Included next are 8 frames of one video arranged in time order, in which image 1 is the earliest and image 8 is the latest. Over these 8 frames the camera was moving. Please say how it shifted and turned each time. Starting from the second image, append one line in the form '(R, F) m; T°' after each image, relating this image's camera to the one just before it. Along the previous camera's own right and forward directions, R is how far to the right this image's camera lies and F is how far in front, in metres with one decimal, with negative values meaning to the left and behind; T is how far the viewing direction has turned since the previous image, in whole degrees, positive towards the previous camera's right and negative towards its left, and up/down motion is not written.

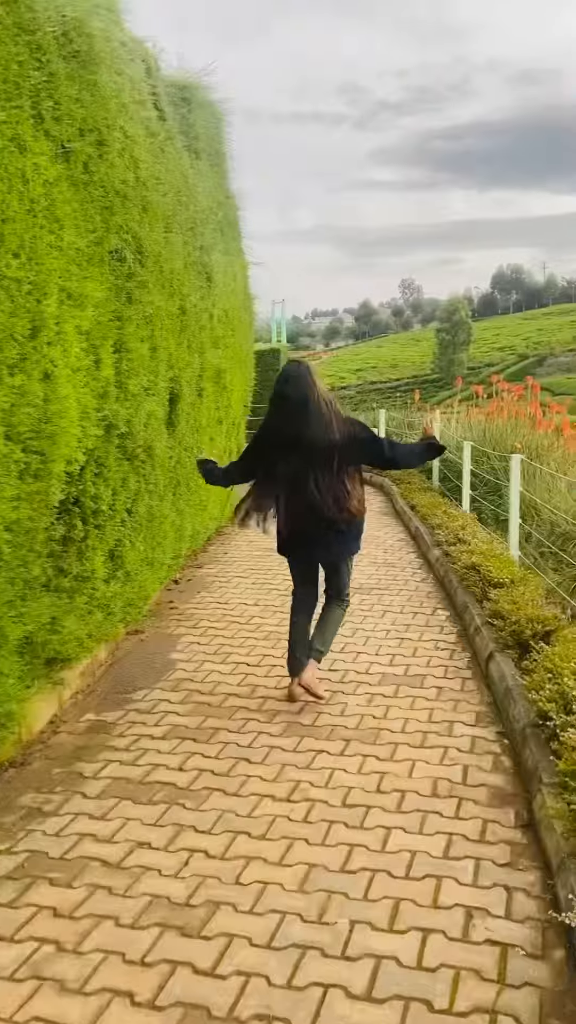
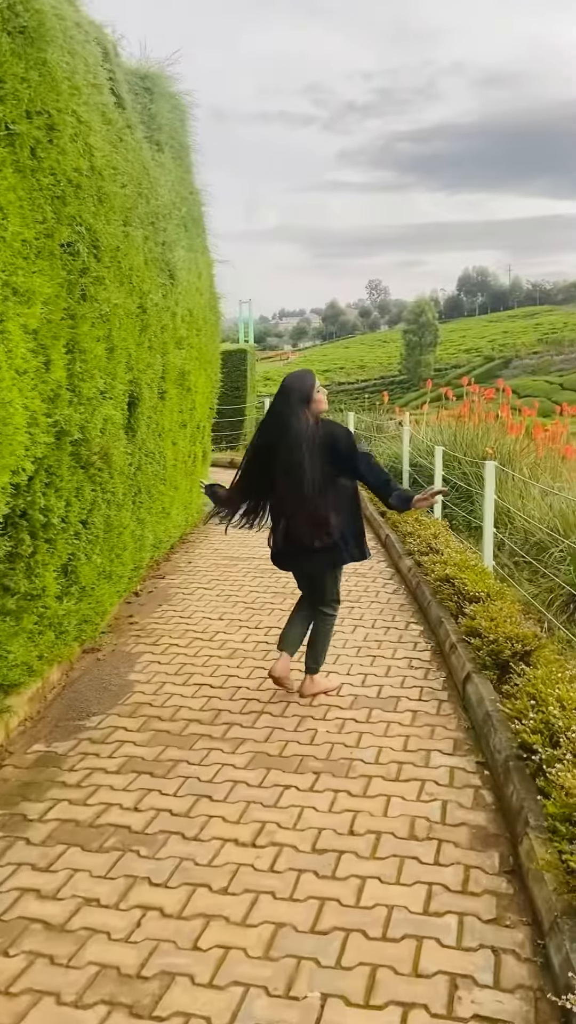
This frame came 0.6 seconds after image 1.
(0.0, +0.3) m; +2°
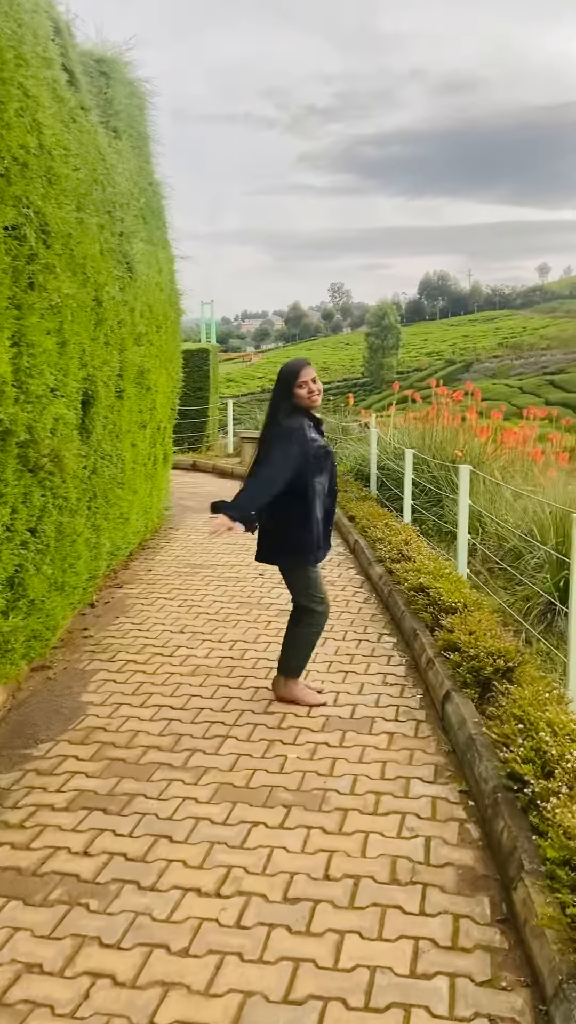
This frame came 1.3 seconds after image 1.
(0.0, +0.3) m; +3°
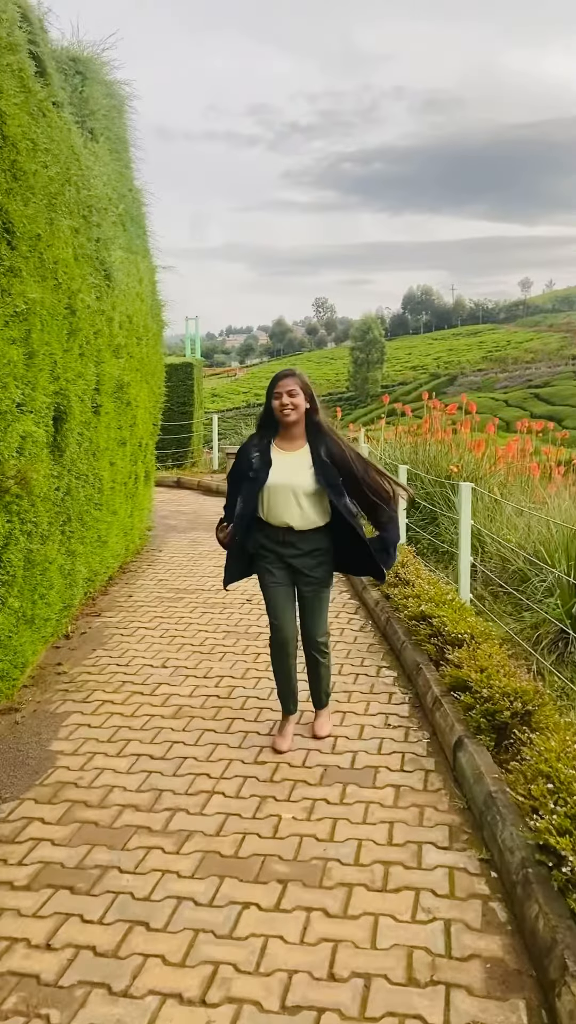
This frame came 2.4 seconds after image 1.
(0.0, +0.4) m; +1°
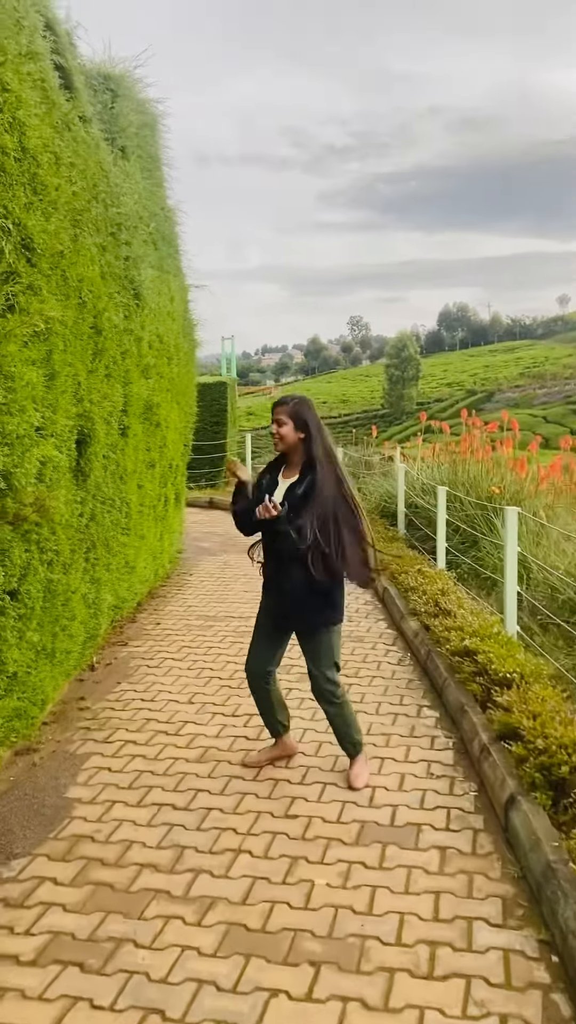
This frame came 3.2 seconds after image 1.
(0.0, +0.3) m; -2°
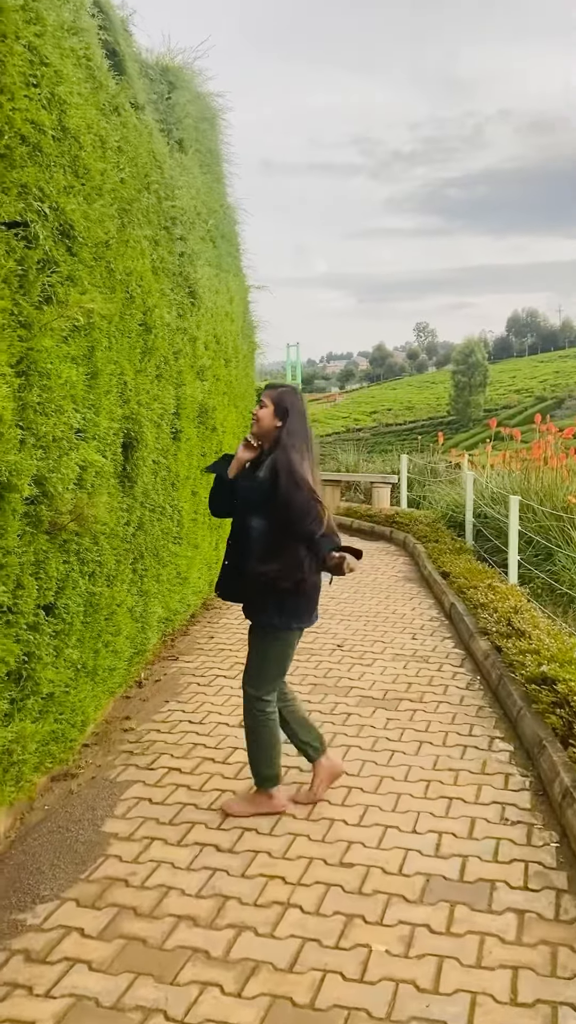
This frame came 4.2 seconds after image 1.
(0.0, +0.4) m; -4°
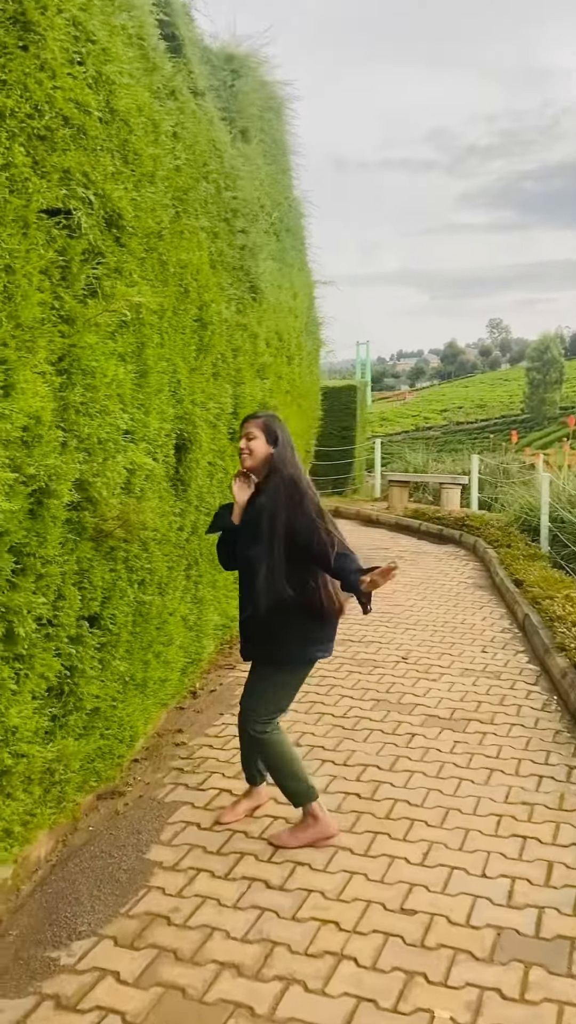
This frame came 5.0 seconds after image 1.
(0.0, +0.3) m; -5°
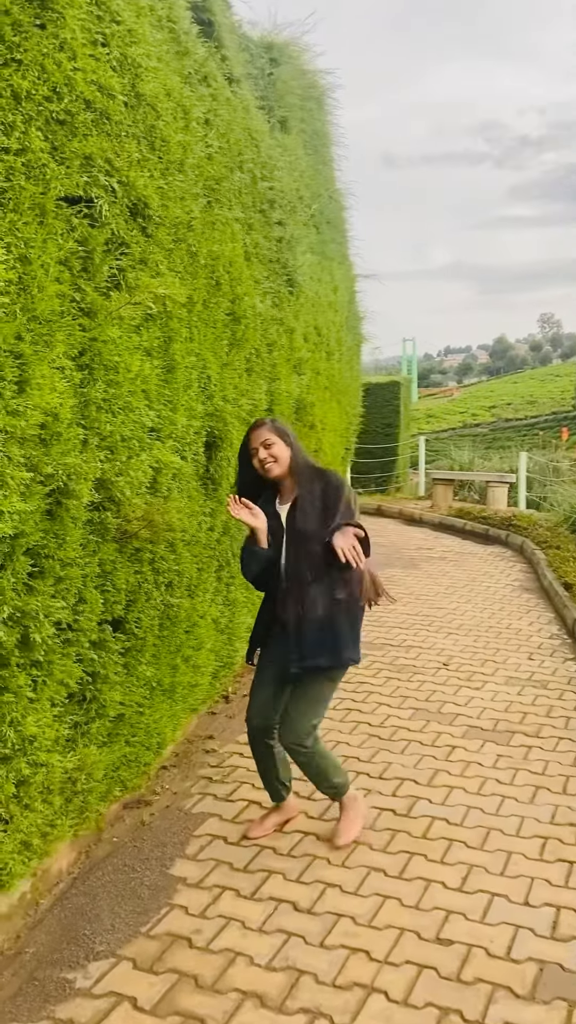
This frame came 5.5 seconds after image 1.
(+0.1, +0.2) m; -3°
